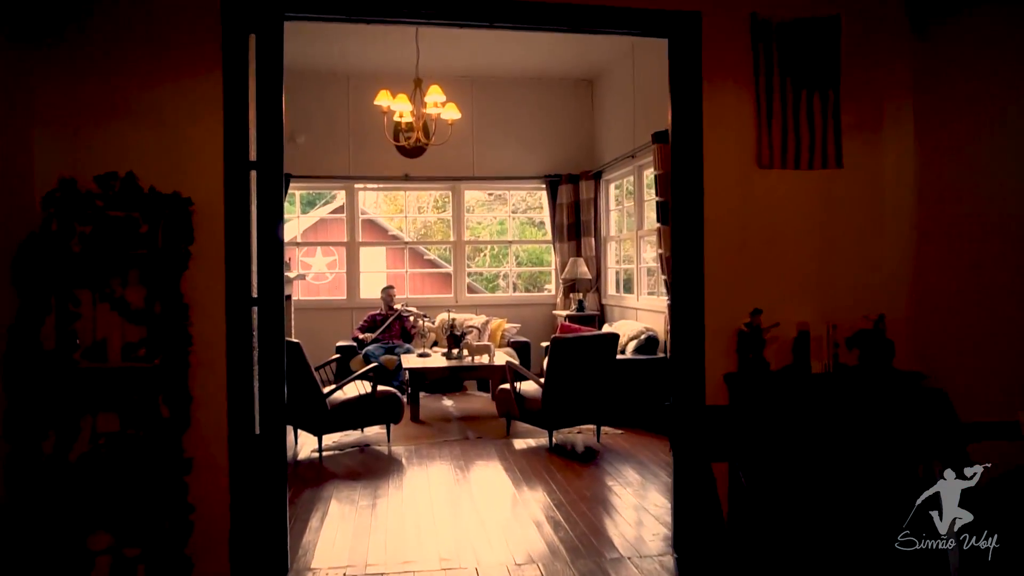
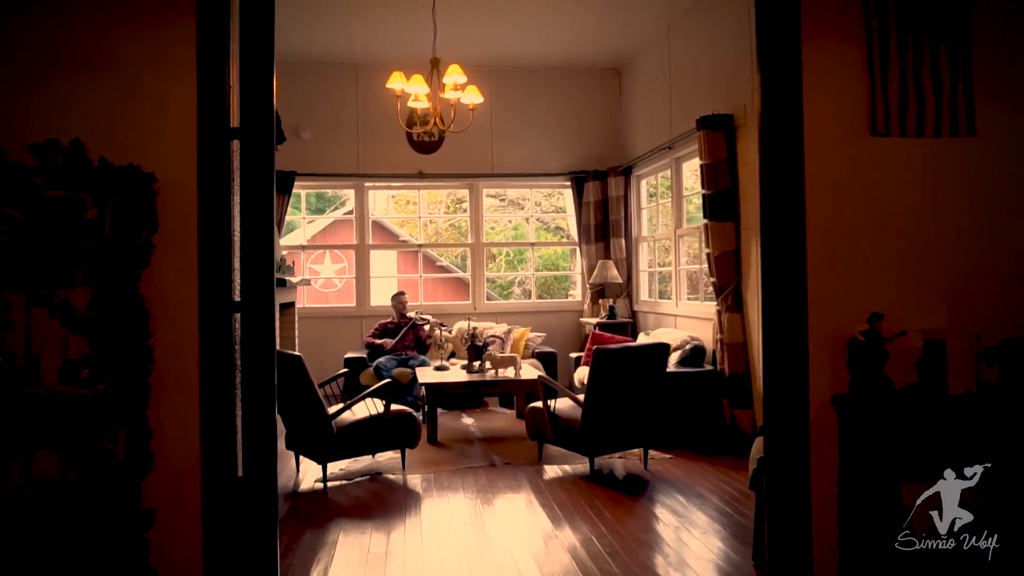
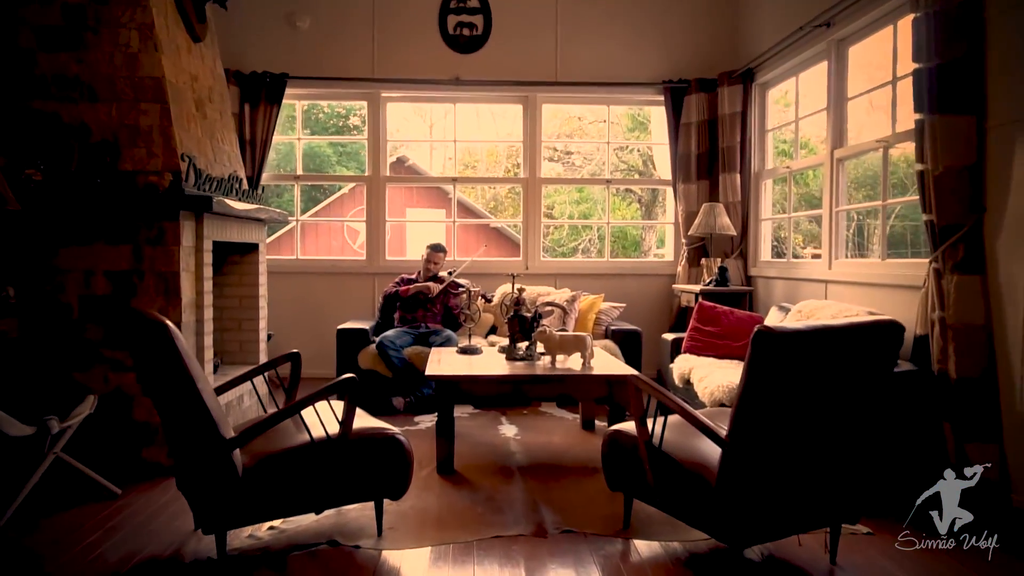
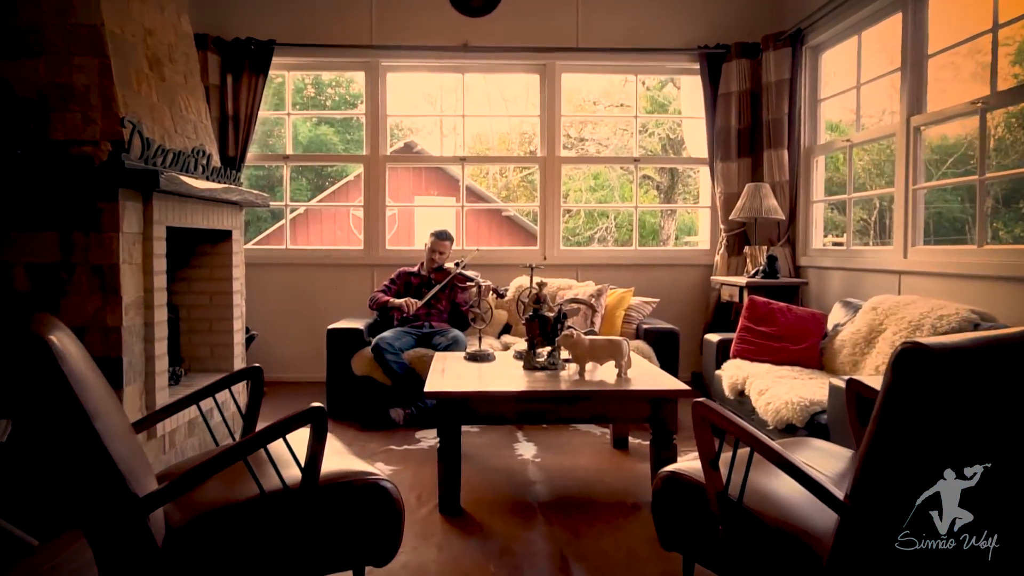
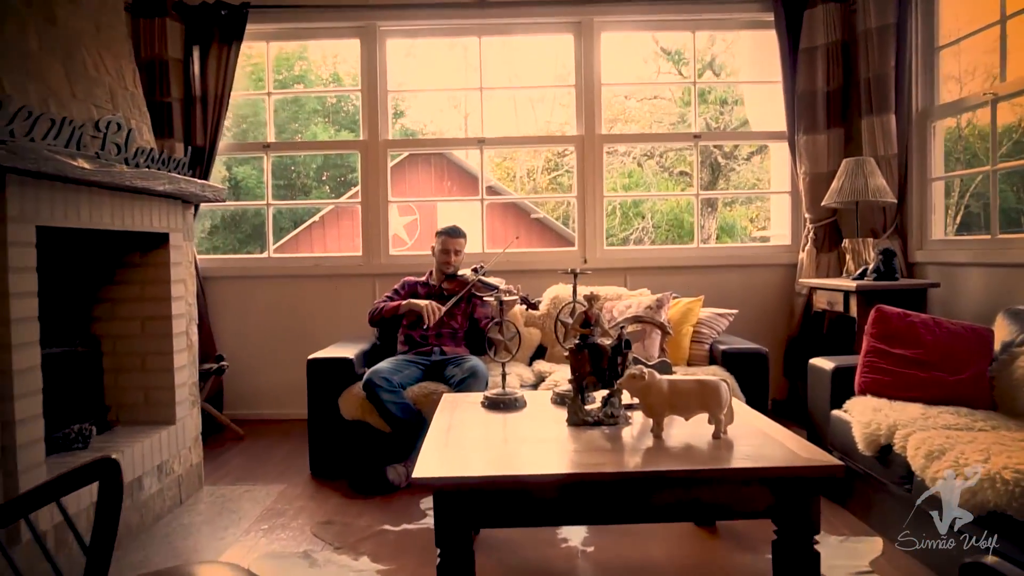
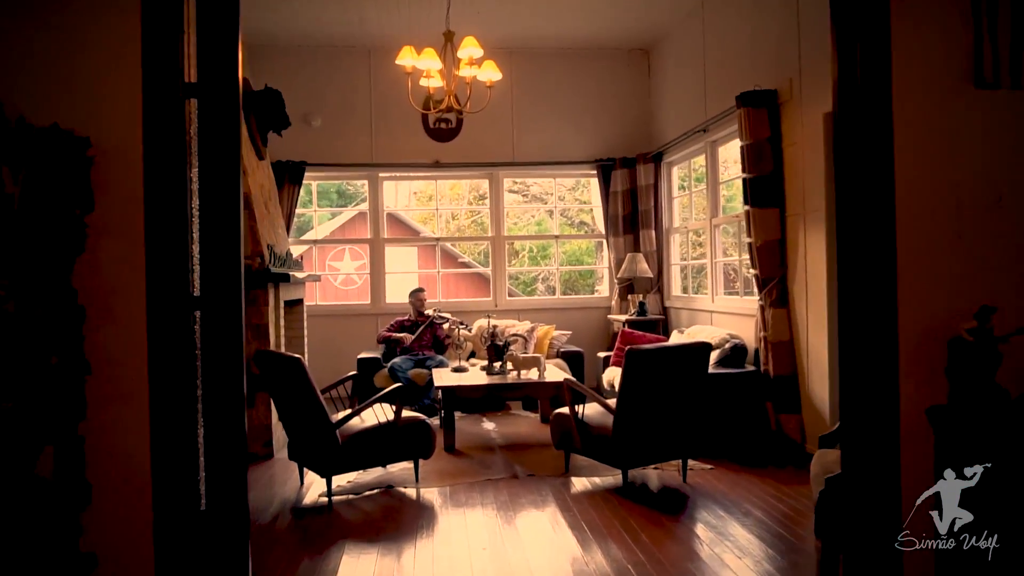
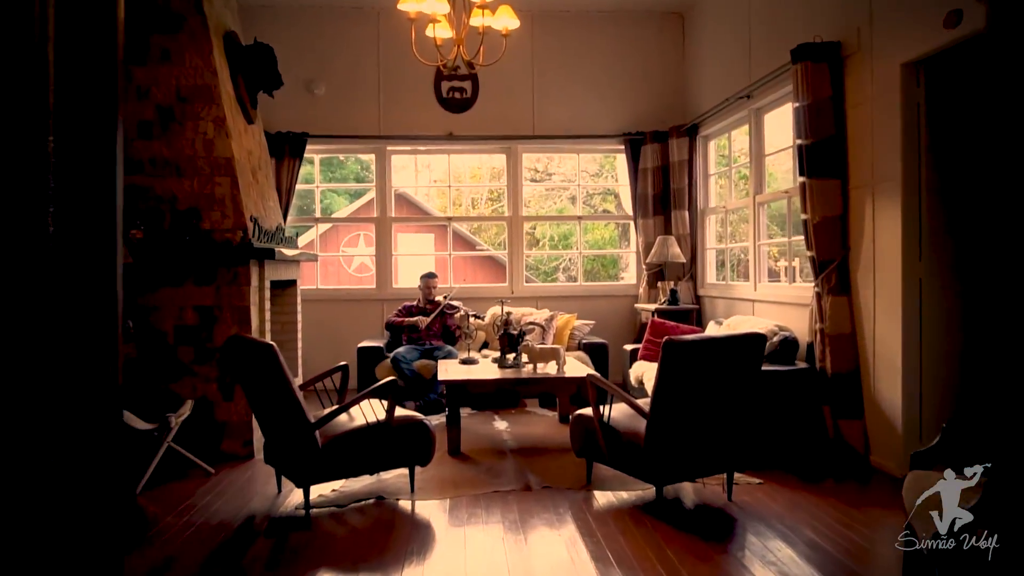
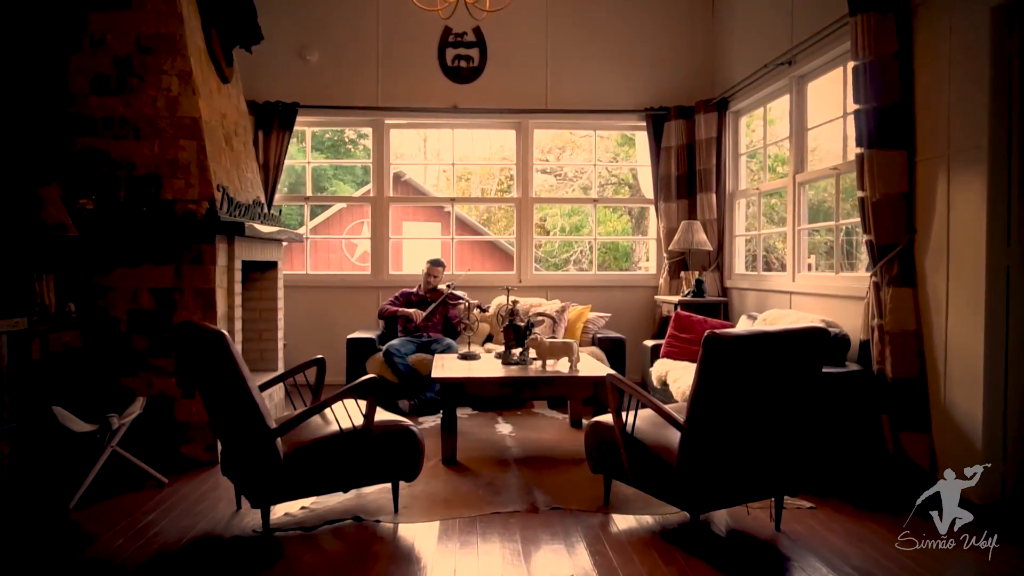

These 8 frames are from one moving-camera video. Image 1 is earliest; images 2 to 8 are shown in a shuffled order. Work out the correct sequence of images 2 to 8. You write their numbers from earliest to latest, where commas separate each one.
2, 6, 7, 8, 3, 4, 5
